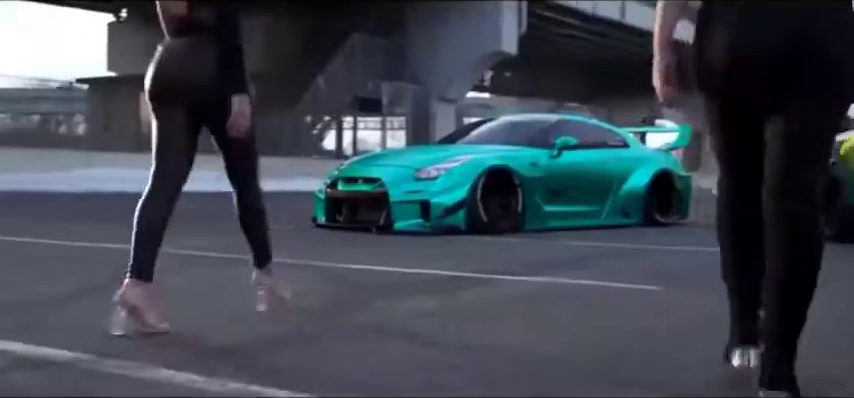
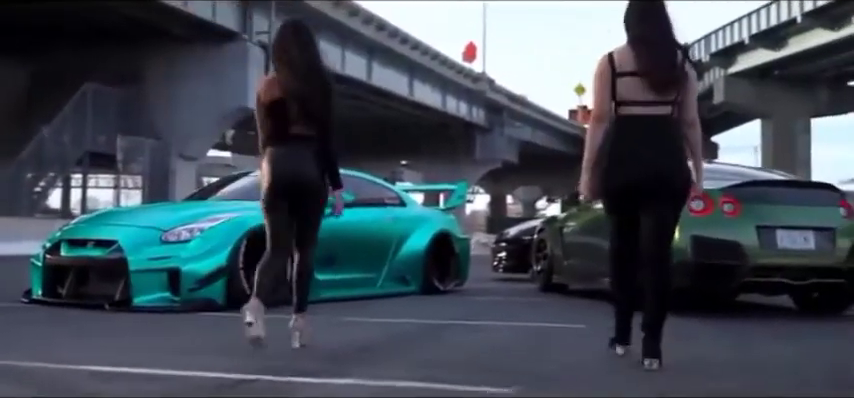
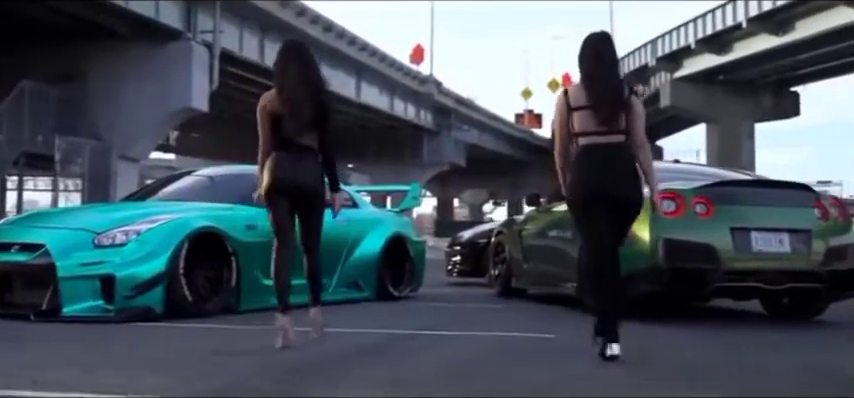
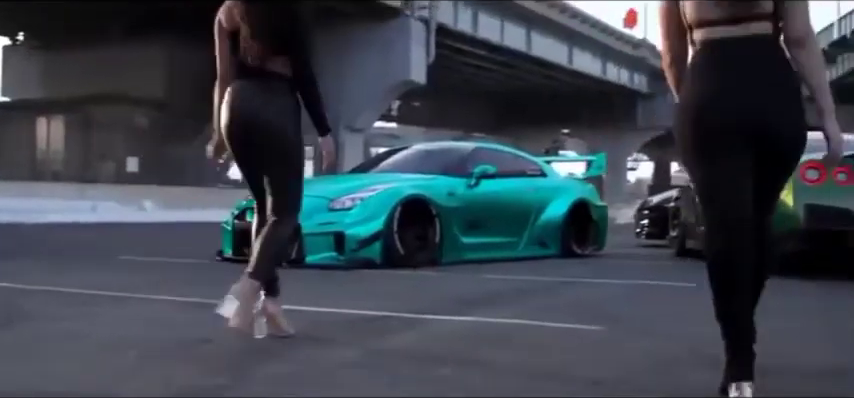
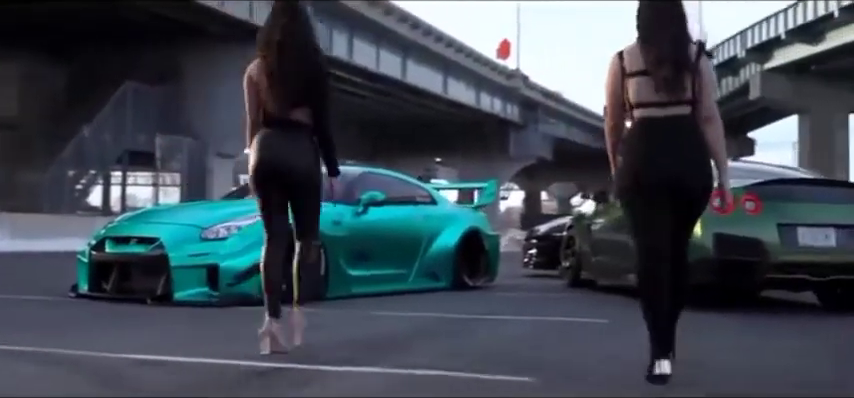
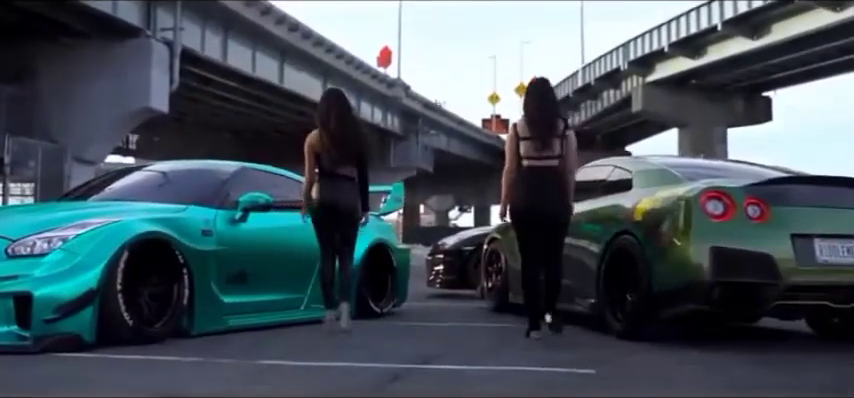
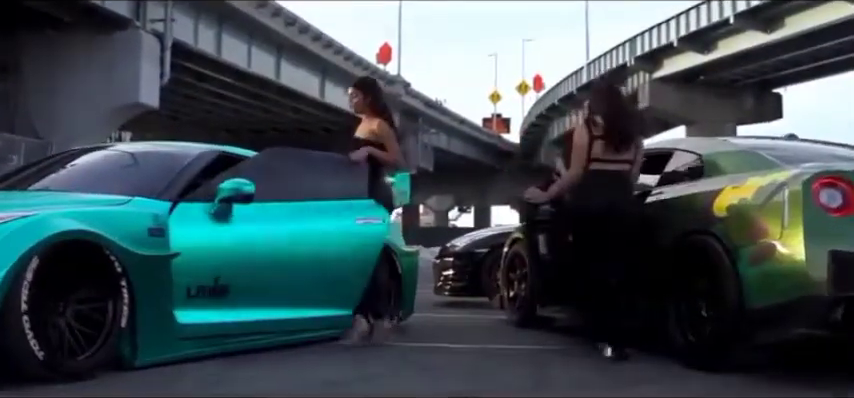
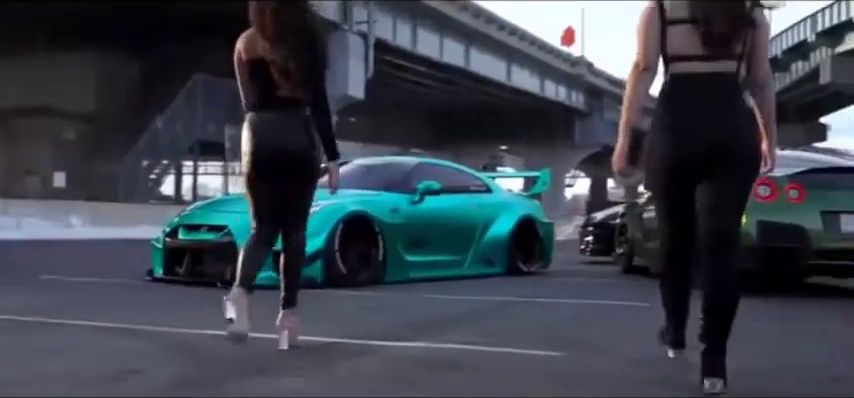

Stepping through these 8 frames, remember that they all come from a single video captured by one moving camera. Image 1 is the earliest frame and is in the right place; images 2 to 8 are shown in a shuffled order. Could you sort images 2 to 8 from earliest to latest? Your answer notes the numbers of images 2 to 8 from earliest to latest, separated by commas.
4, 8, 5, 2, 3, 6, 7
